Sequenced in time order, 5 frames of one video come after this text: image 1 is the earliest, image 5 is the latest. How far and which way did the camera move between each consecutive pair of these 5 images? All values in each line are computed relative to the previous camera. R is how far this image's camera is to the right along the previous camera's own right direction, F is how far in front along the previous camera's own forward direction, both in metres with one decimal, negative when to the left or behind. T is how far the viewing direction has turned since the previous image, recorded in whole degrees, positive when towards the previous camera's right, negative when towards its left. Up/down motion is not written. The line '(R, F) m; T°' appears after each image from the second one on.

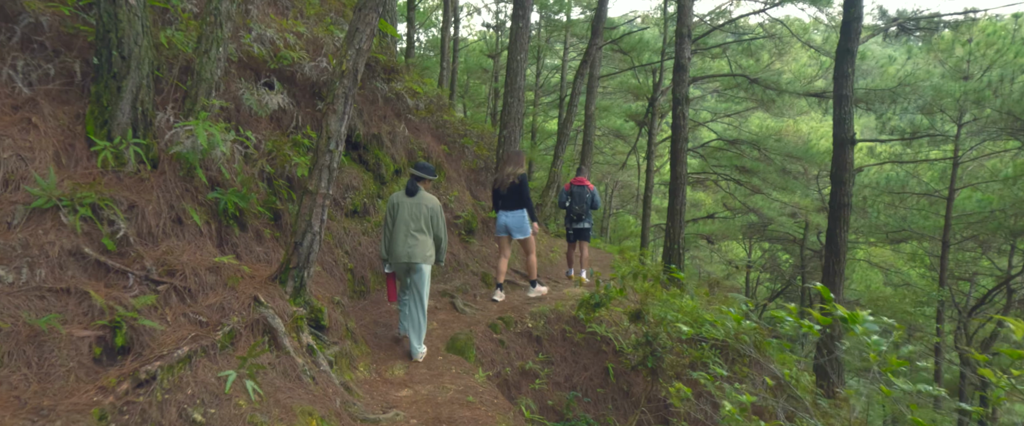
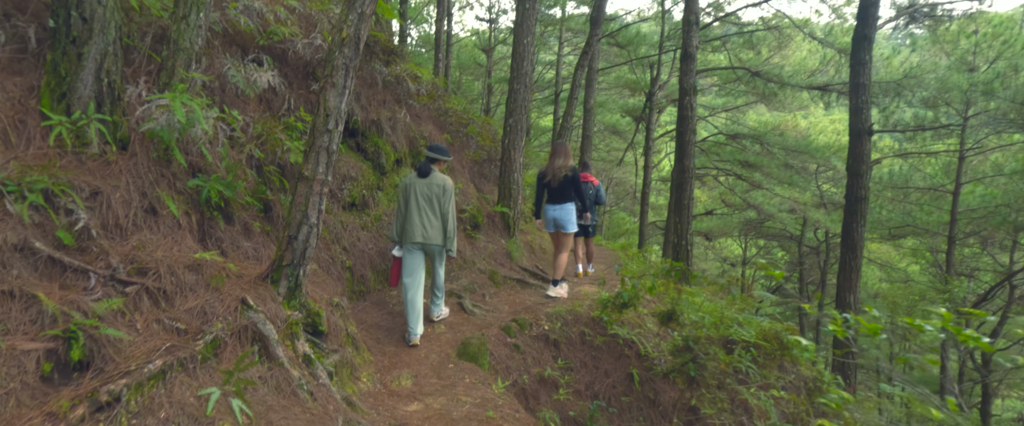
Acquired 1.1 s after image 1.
(-0.2, +0.7) m; +1°
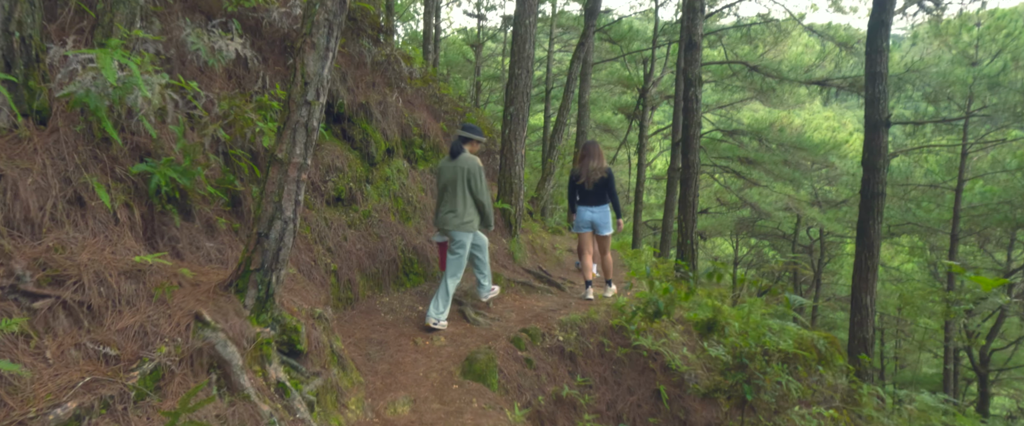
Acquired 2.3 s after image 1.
(-0.2, +0.9) m; +1°
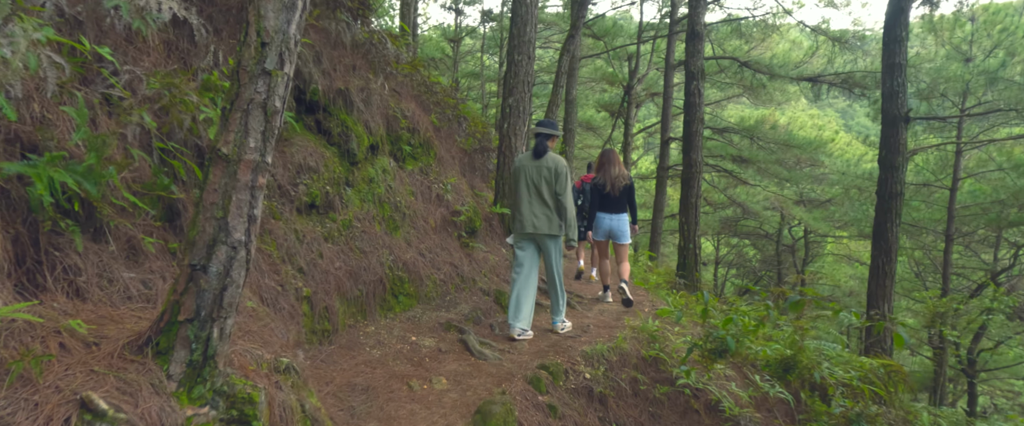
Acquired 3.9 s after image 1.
(-0.3, +1.1) m; +2°
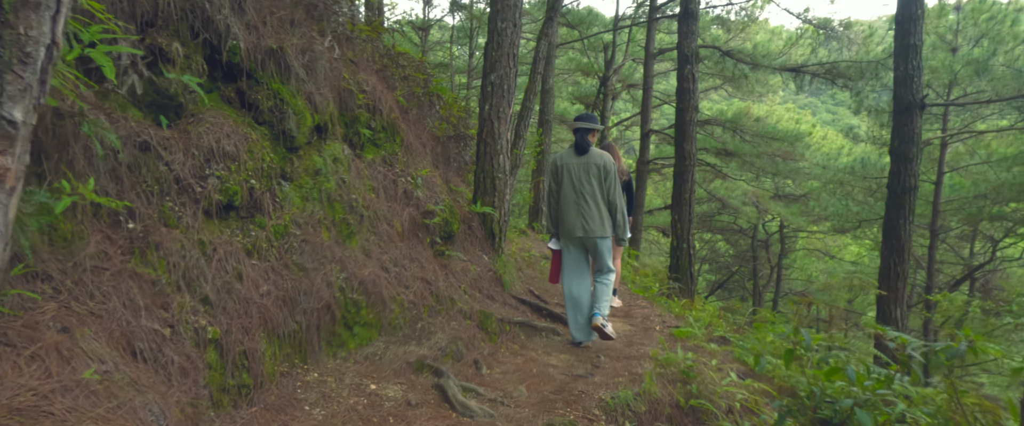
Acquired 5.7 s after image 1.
(-0.1, +1.4) m; +3°
